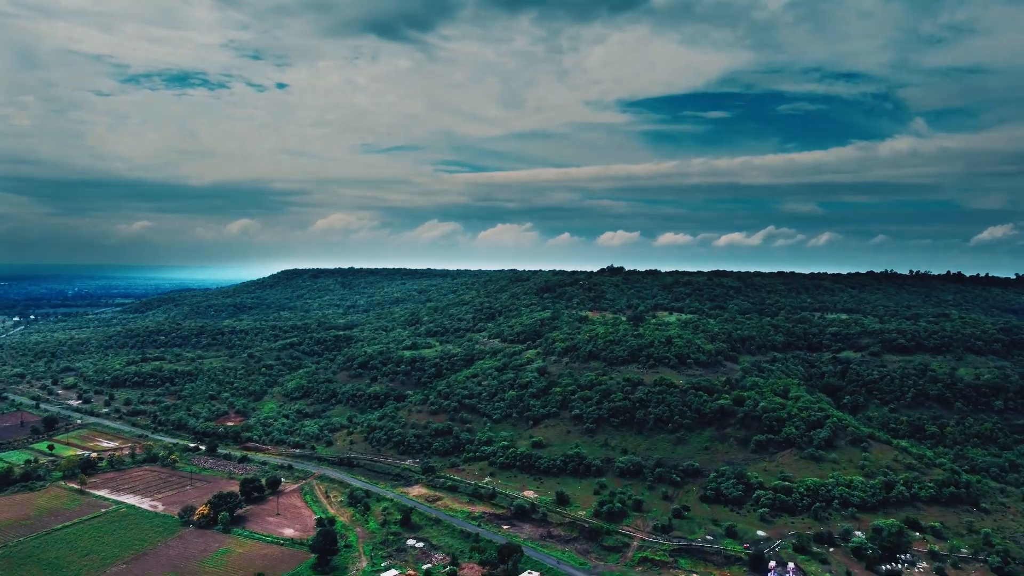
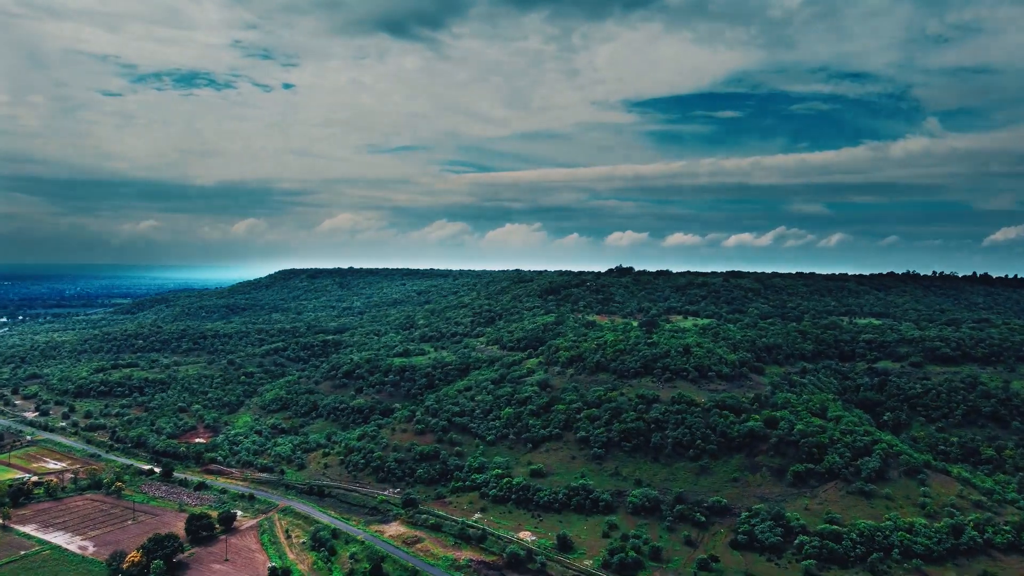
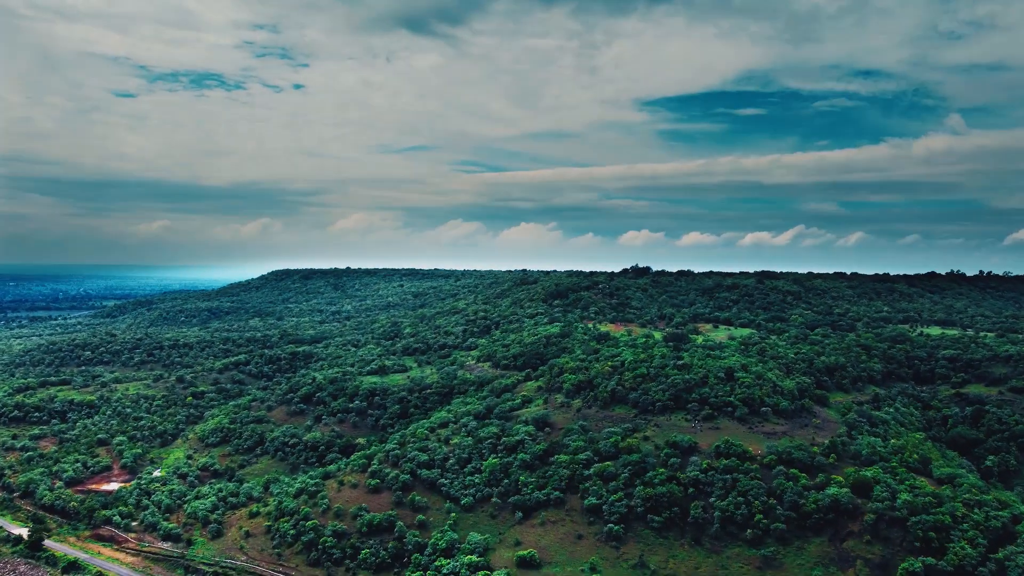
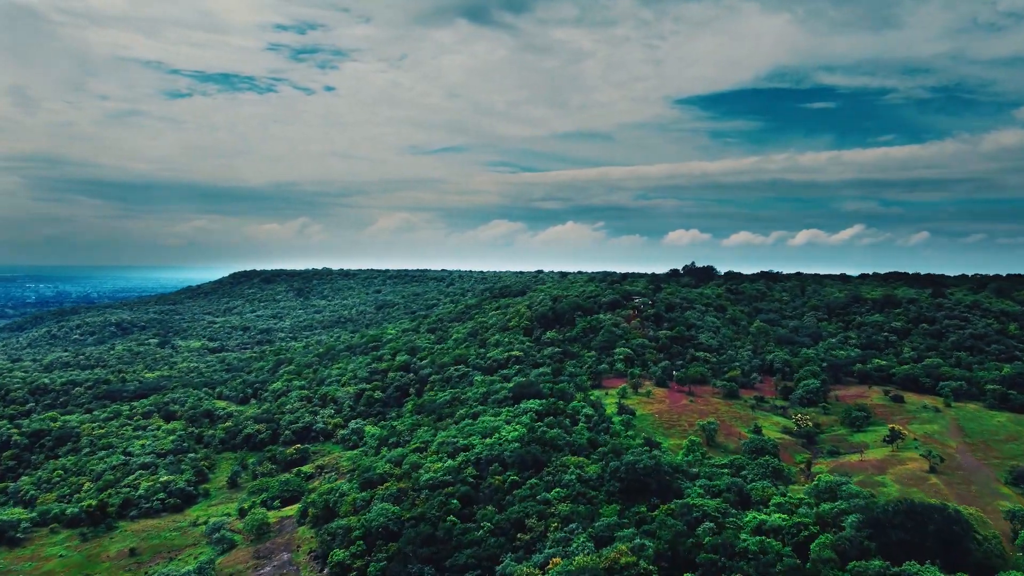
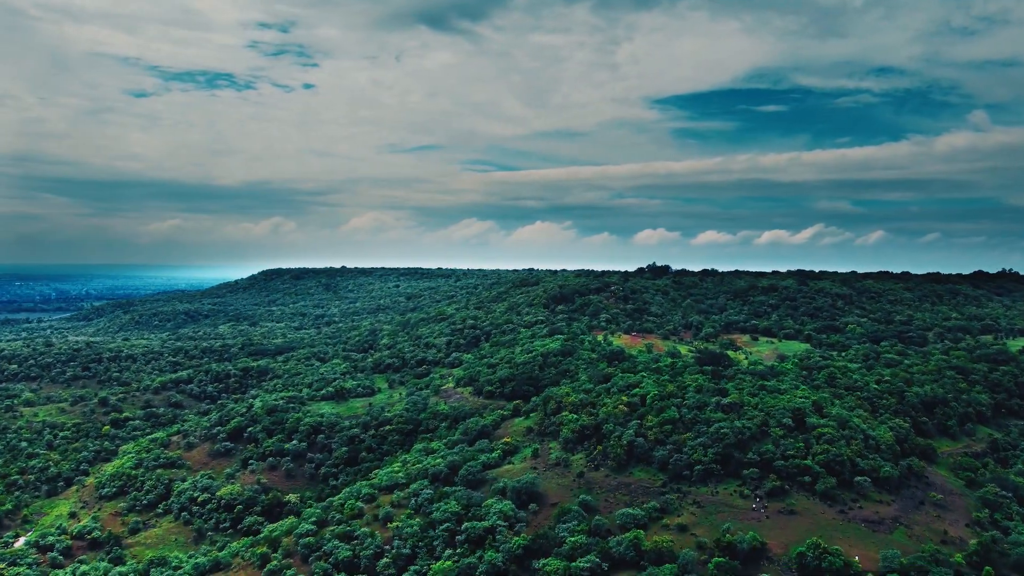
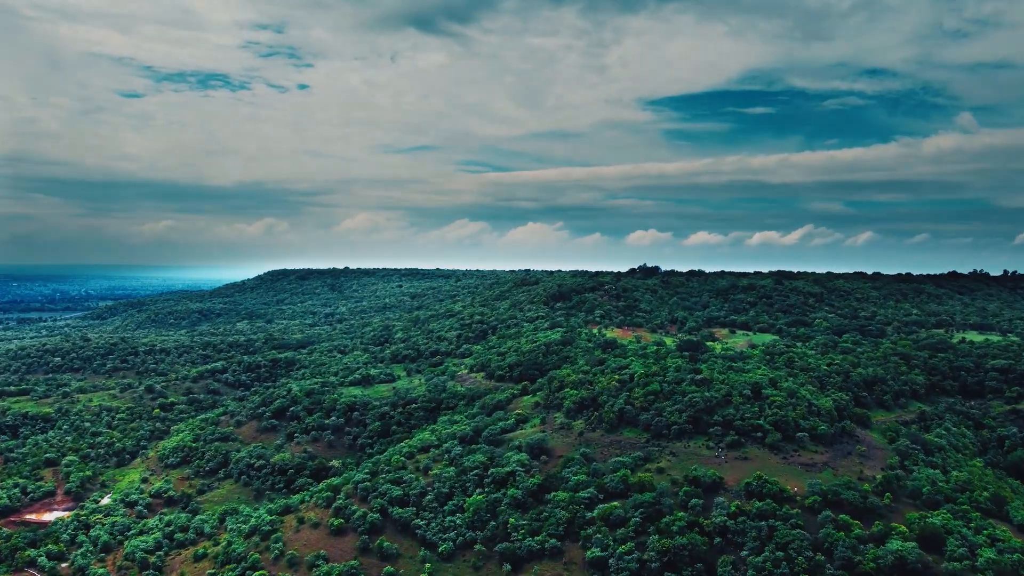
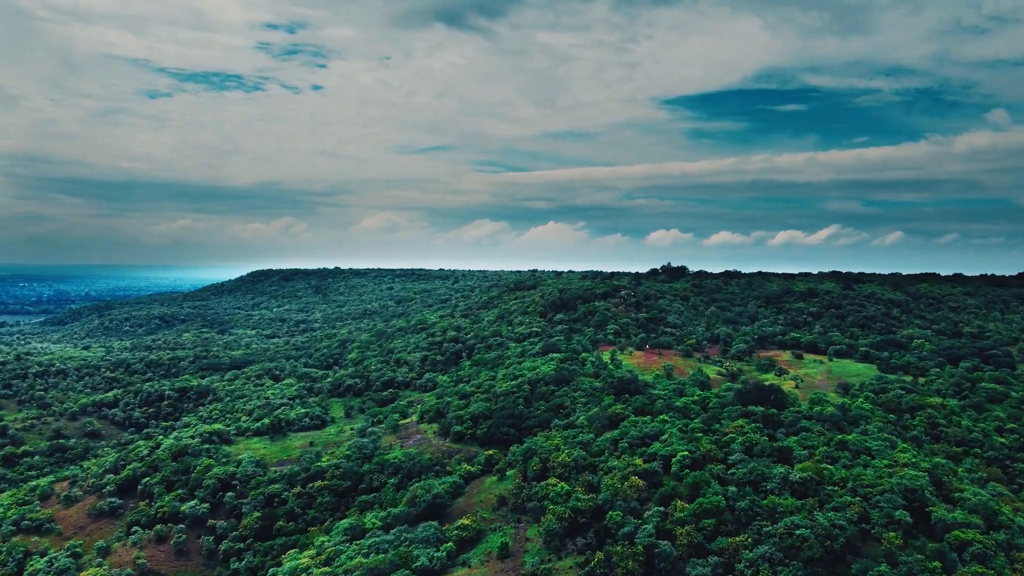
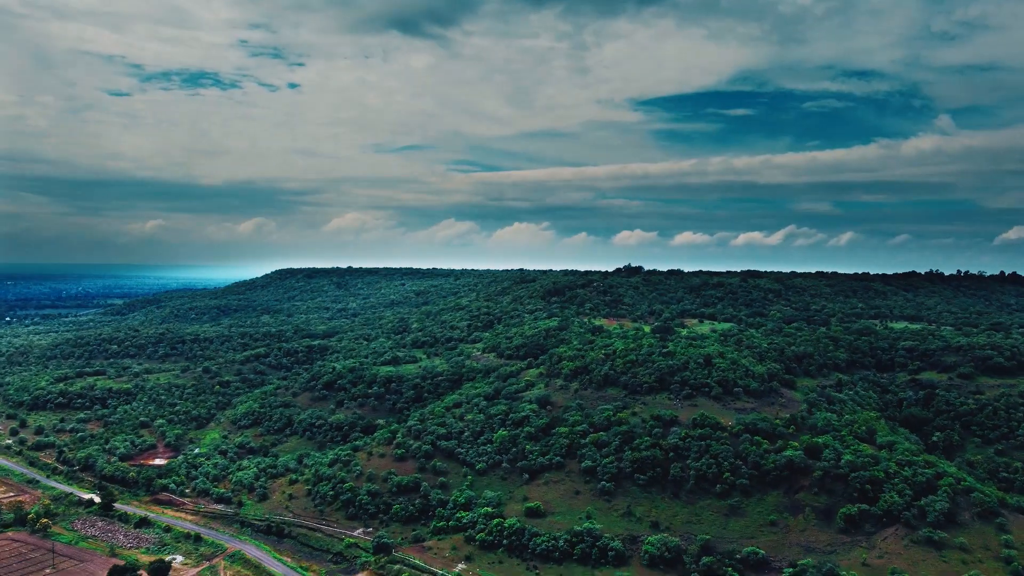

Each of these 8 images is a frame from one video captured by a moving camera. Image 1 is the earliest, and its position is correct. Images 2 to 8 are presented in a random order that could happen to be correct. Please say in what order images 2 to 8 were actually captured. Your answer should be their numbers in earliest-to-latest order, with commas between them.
2, 8, 3, 6, 5, 7, 4
